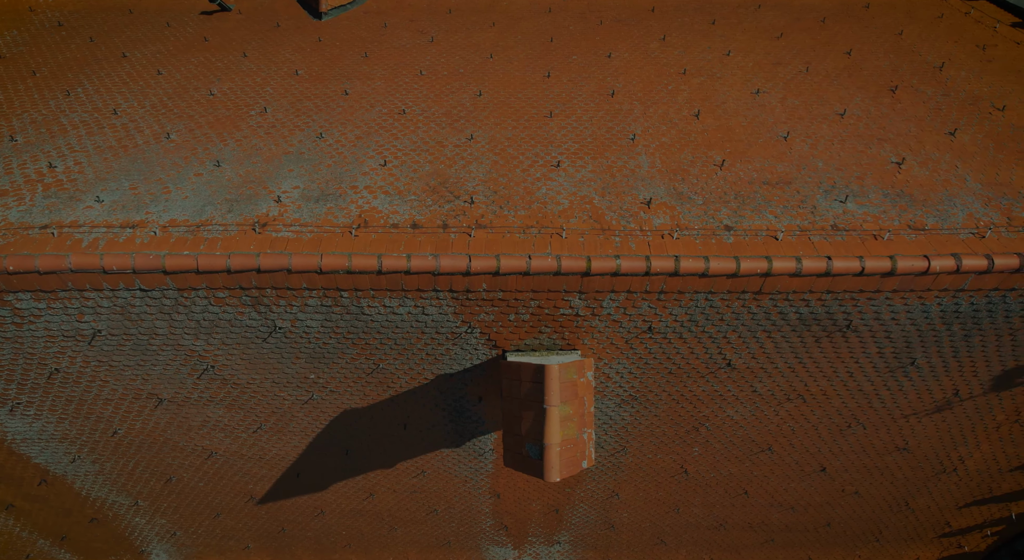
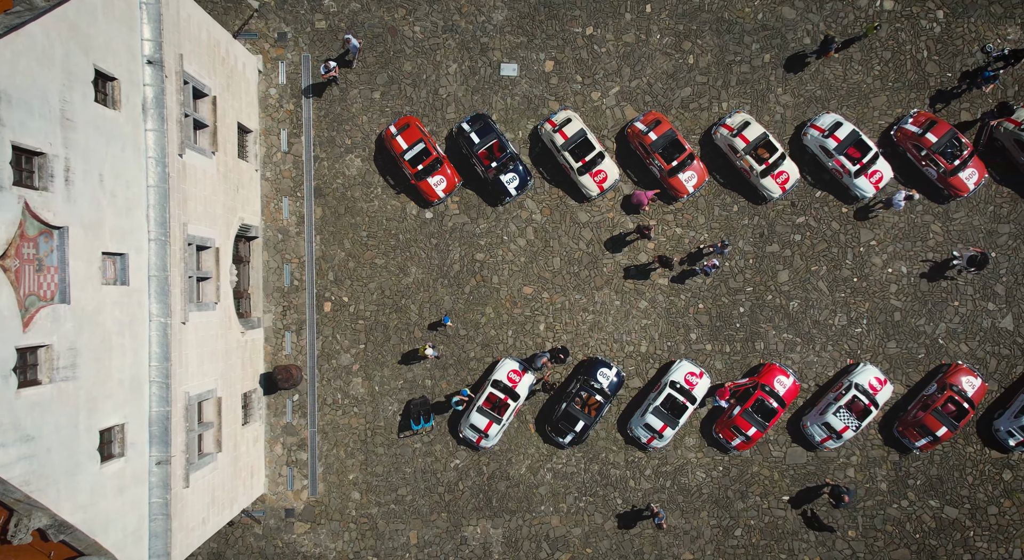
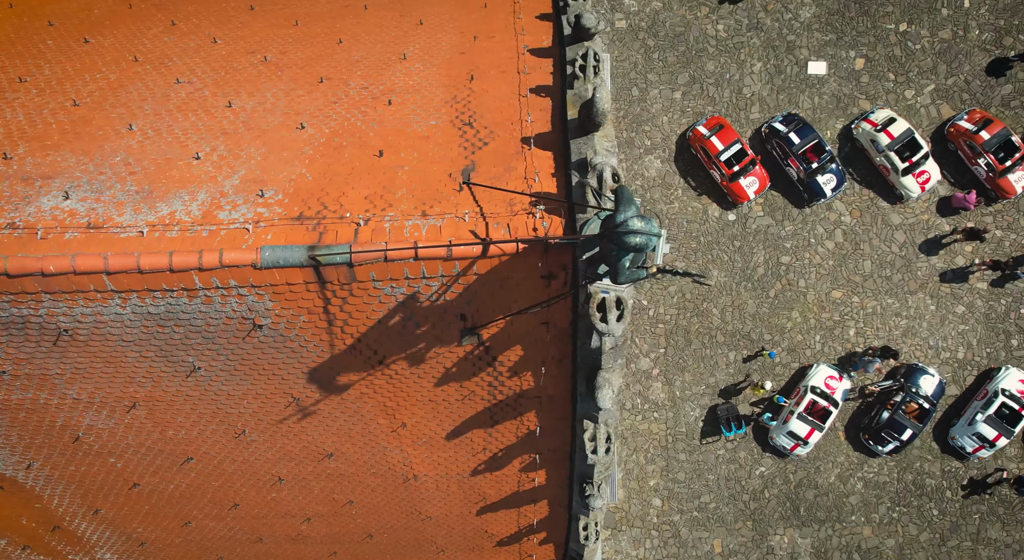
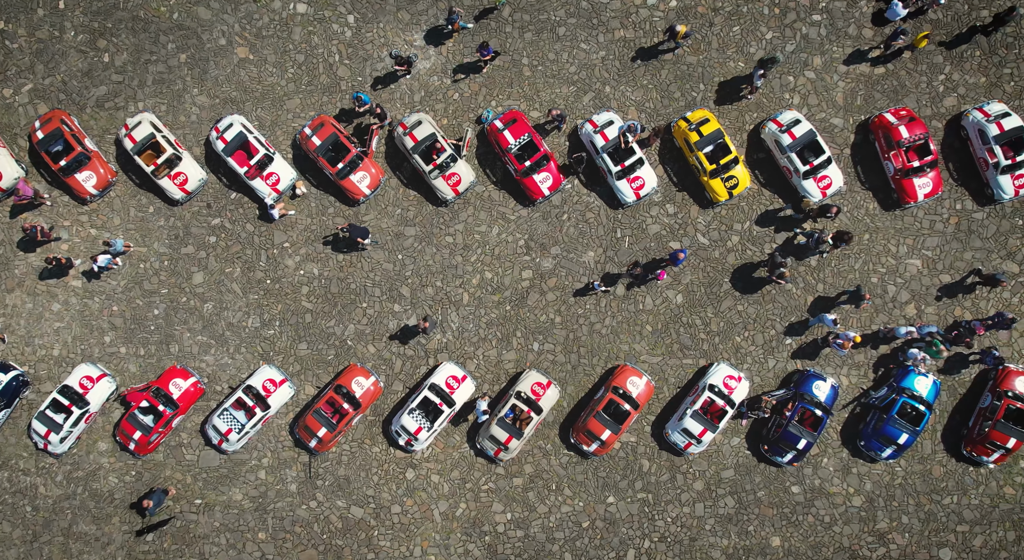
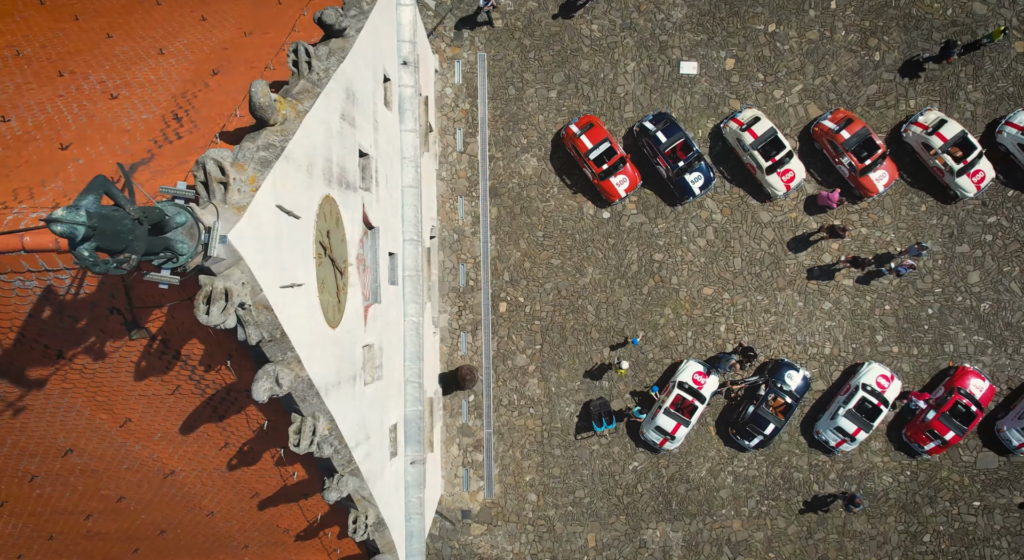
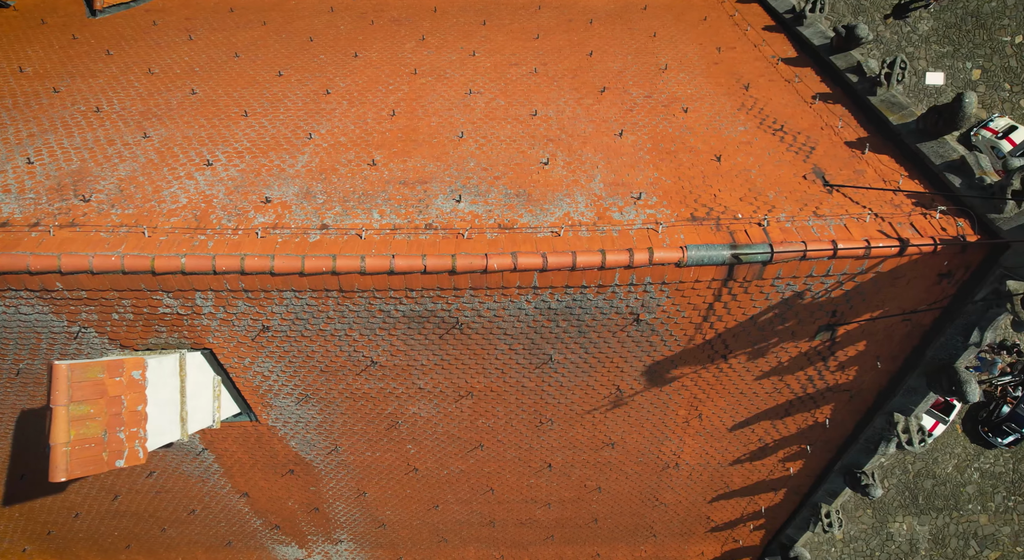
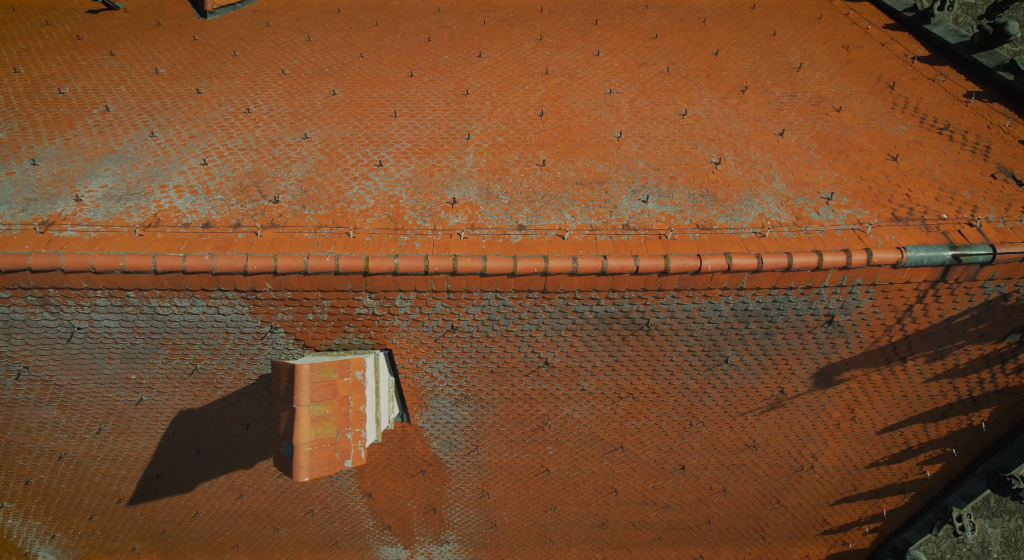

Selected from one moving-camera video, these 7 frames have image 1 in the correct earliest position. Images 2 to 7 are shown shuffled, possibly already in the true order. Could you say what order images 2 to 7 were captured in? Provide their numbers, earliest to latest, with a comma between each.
7, 6, 3, 5, 2, 4
